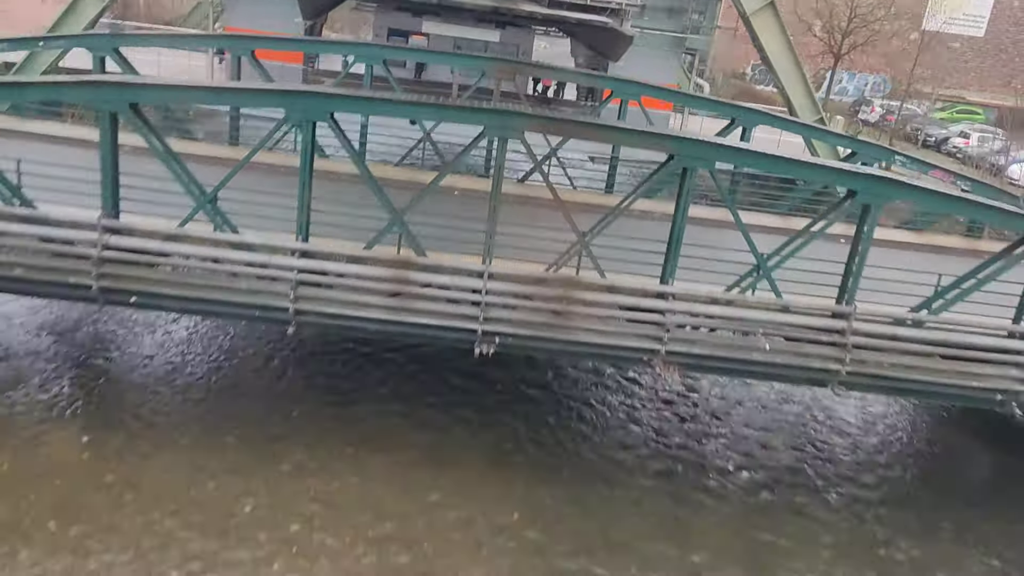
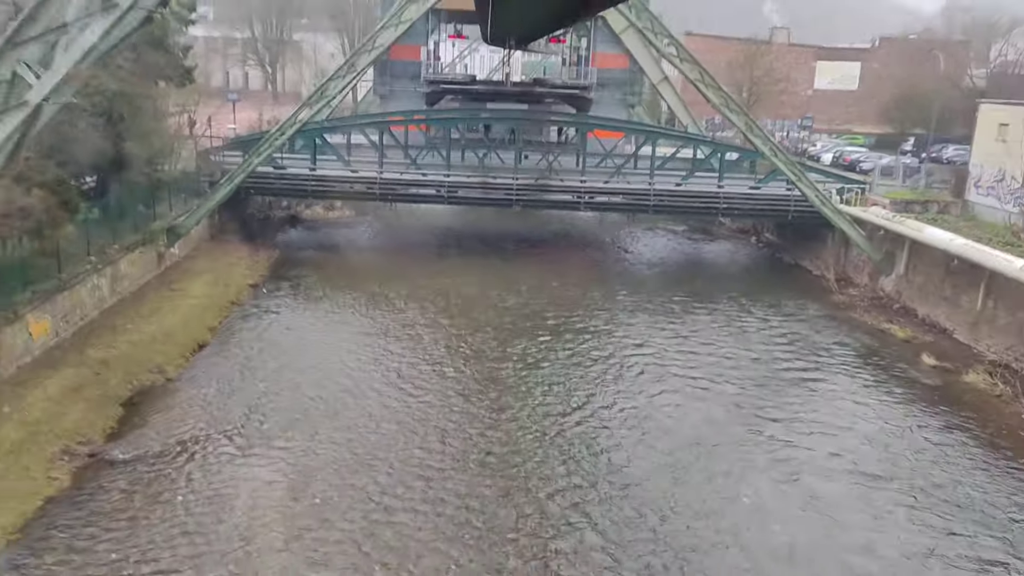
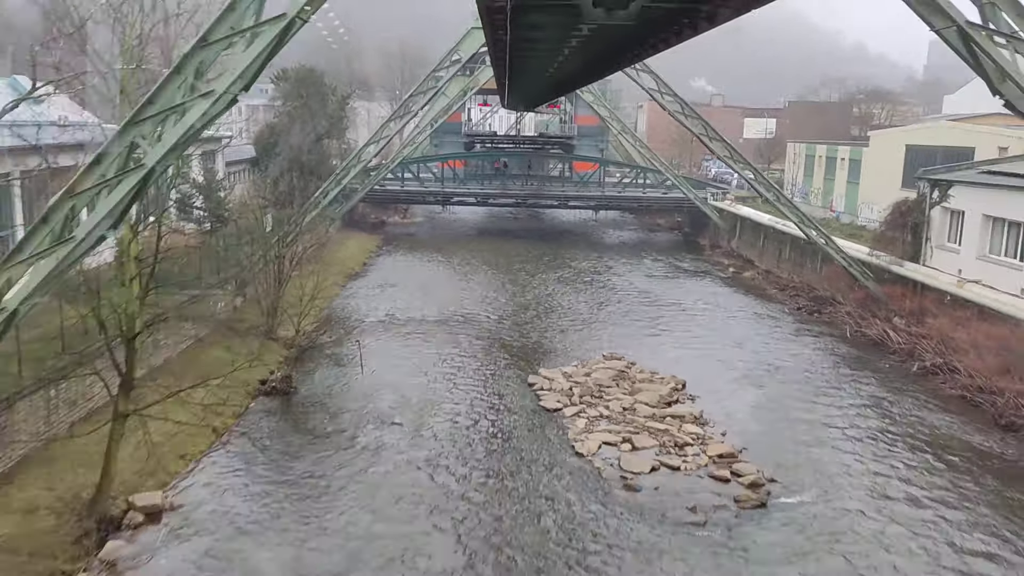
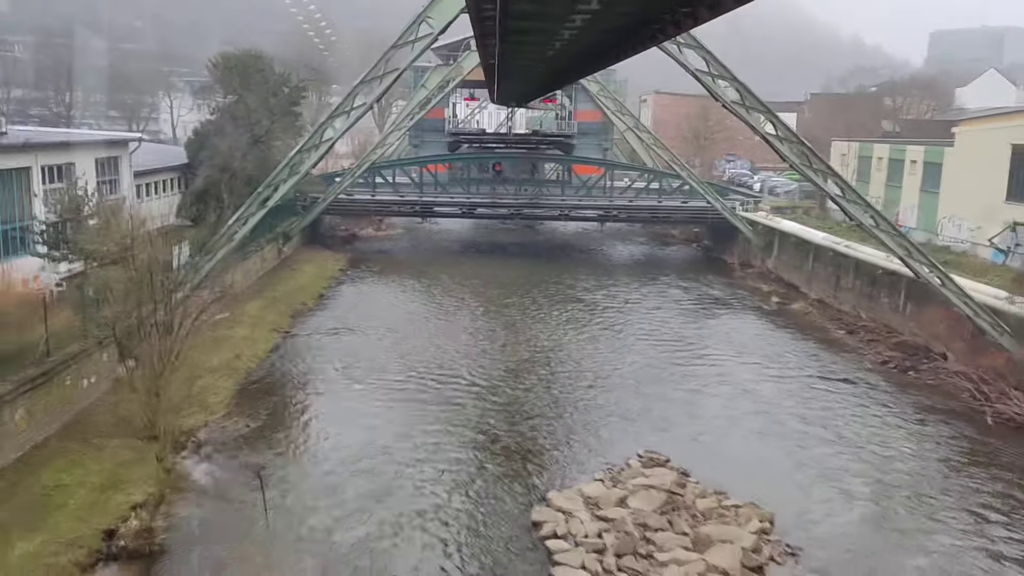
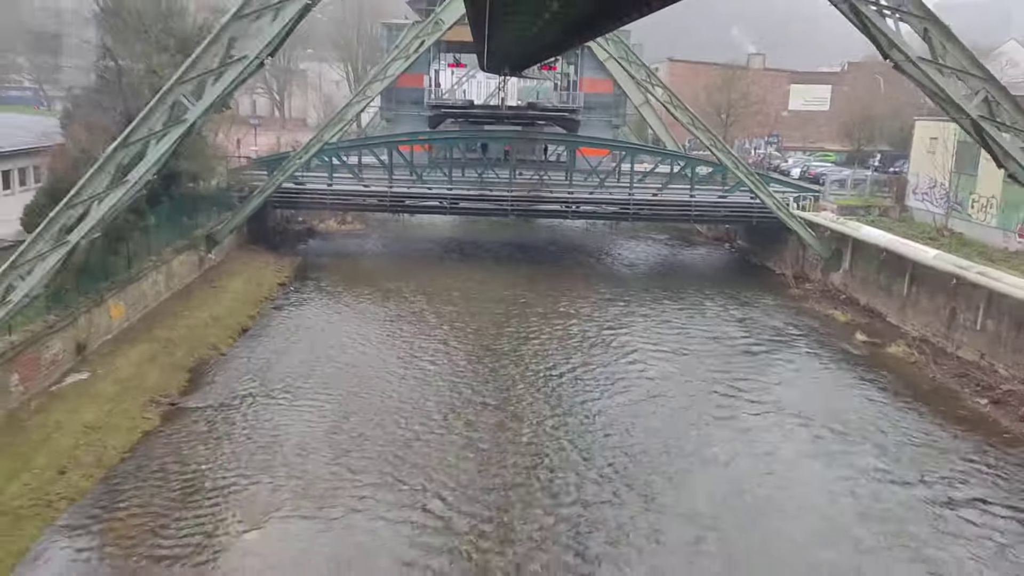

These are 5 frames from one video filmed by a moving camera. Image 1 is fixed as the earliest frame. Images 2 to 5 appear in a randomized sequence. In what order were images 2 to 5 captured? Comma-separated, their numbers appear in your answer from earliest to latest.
2, 5, 4, 3
